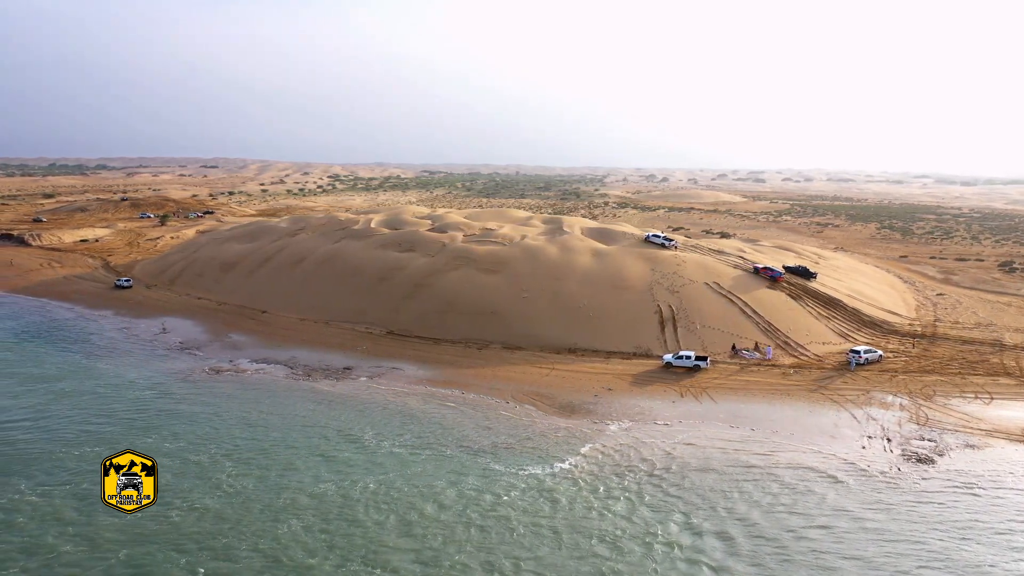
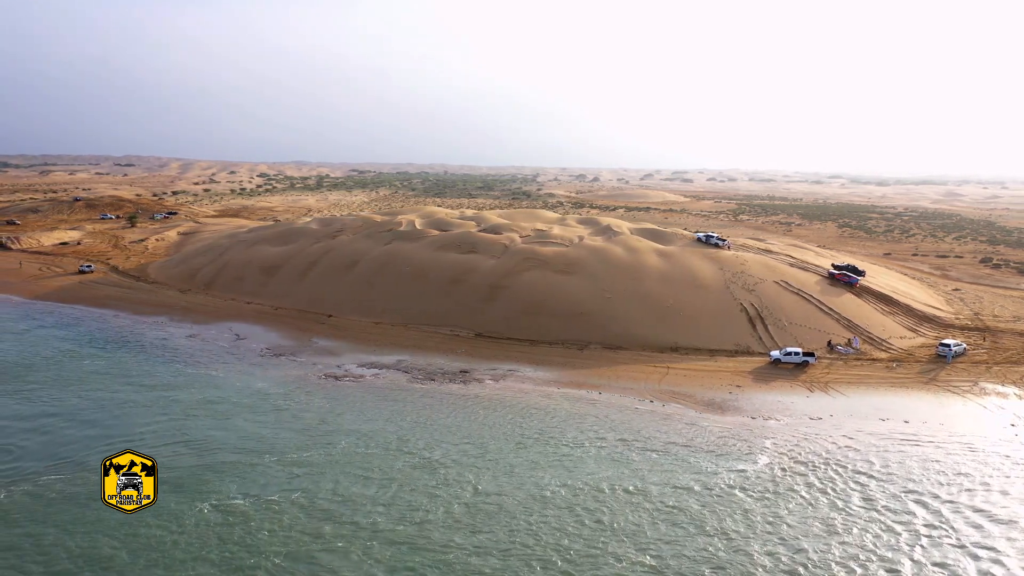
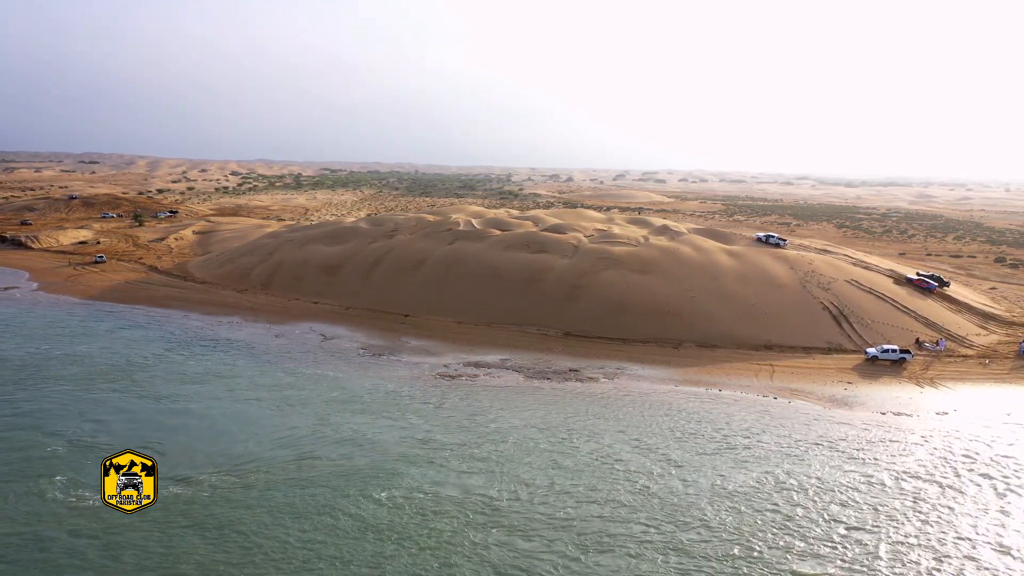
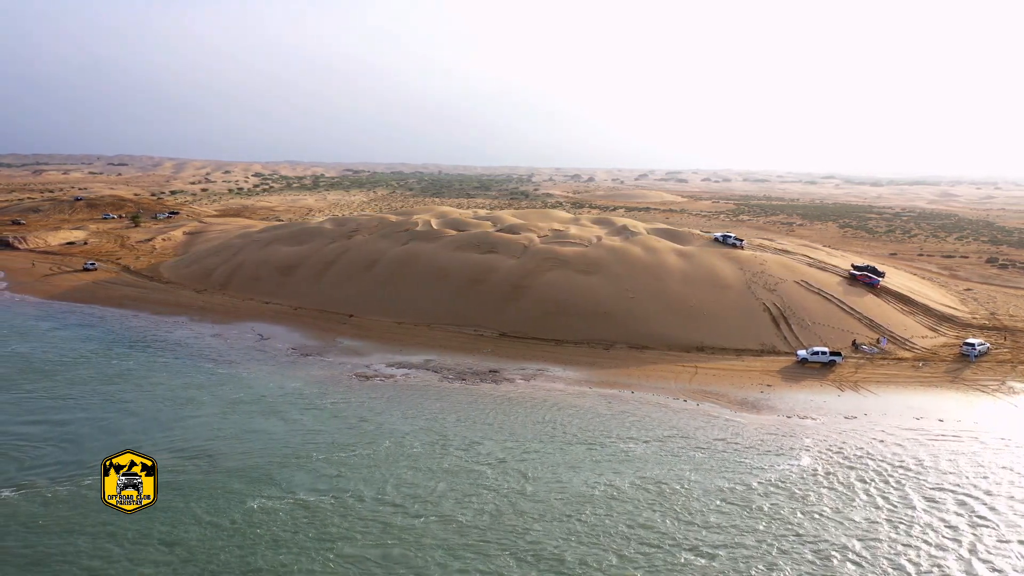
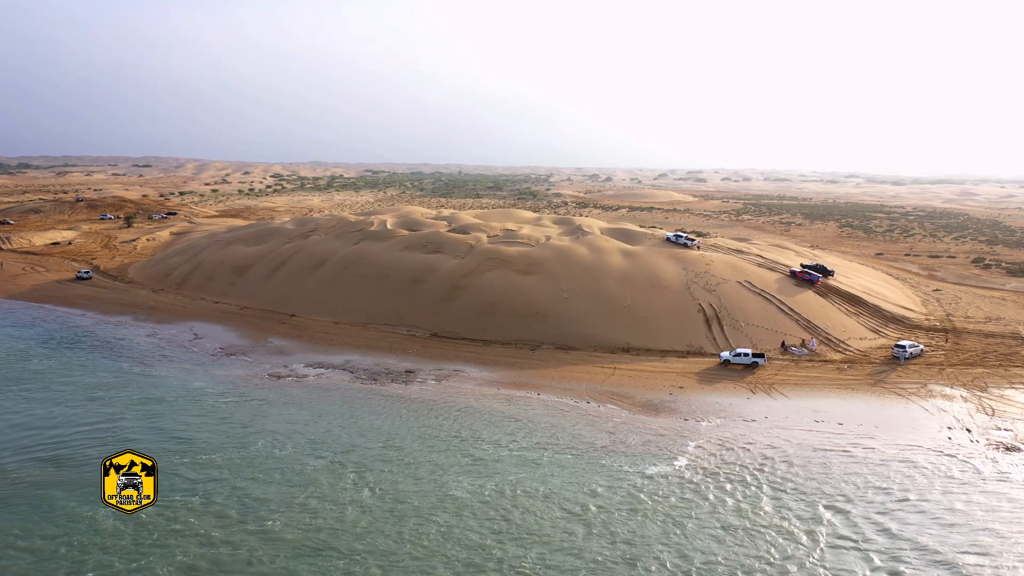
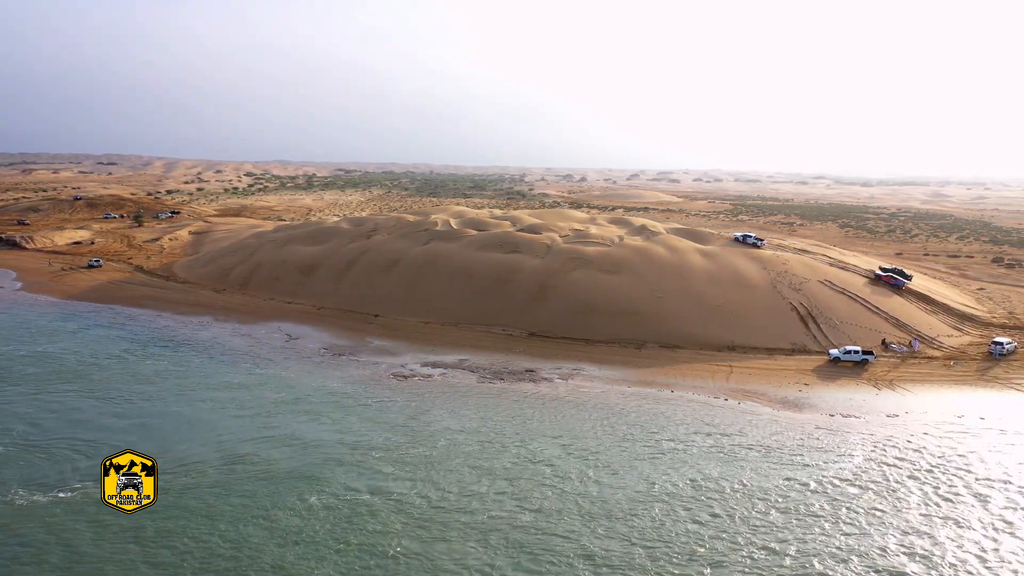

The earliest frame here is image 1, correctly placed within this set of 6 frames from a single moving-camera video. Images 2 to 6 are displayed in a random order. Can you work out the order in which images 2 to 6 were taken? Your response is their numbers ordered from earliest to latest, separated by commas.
5, 2, 4, 6, 3
